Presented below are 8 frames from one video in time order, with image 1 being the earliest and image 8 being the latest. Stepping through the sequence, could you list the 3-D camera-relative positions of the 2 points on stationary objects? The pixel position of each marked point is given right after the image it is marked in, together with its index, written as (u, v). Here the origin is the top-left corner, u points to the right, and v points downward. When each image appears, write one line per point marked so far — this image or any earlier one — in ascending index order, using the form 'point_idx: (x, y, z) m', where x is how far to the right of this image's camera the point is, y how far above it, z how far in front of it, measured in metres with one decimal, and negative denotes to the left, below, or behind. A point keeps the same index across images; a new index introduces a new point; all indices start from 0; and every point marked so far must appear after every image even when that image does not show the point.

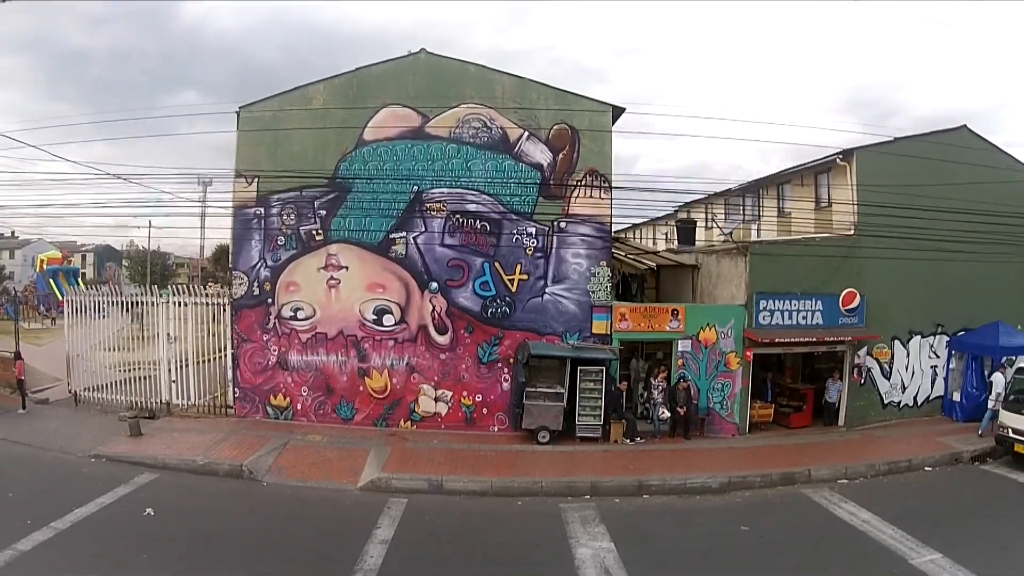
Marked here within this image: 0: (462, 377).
0: (-1.0, -1.8, +12.0) m
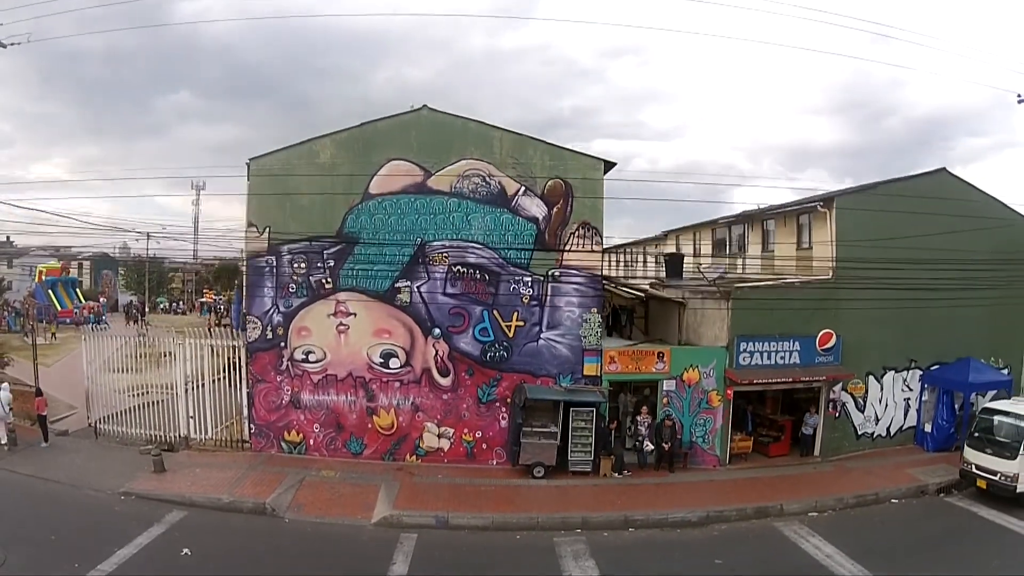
0: (-1.1, -2.8, +12.8) m
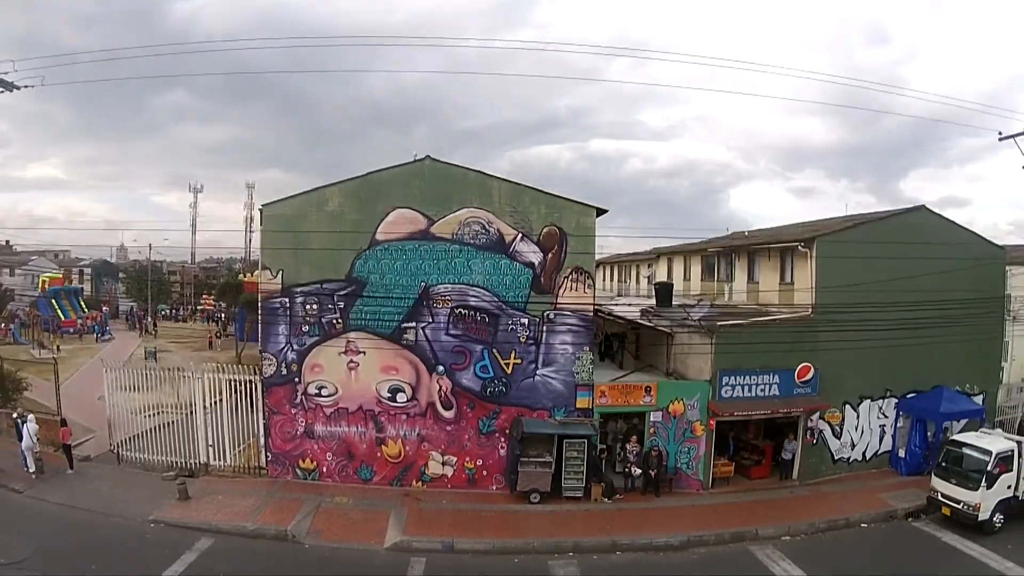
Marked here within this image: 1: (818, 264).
0: (-1.1, -3.7, +13.8) m
1: (+8.0, +0.6, +14.9) m
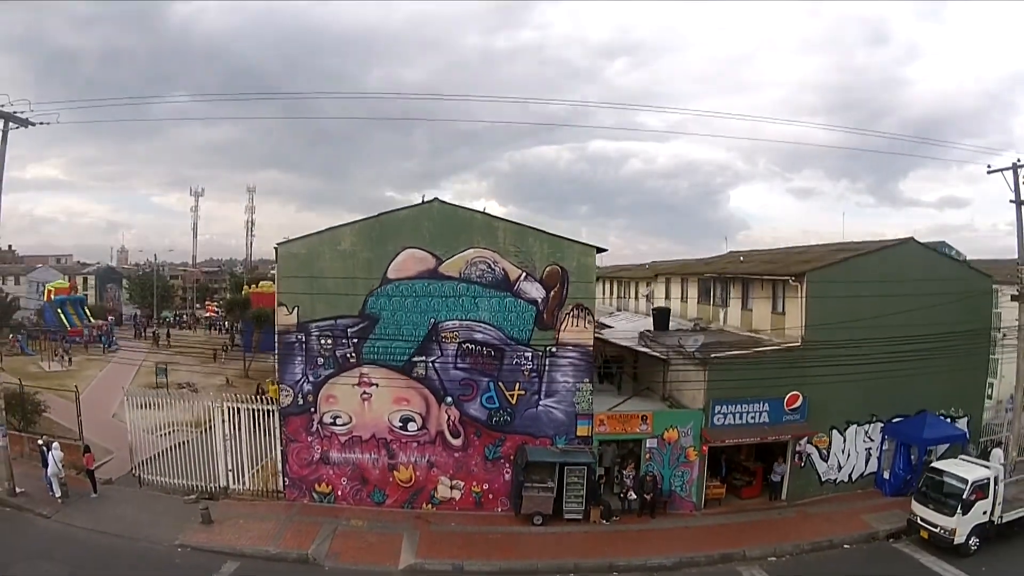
0: (-1.0, -4.6, +14.7) m
1: (+8.1, -0.3, +15.8) m
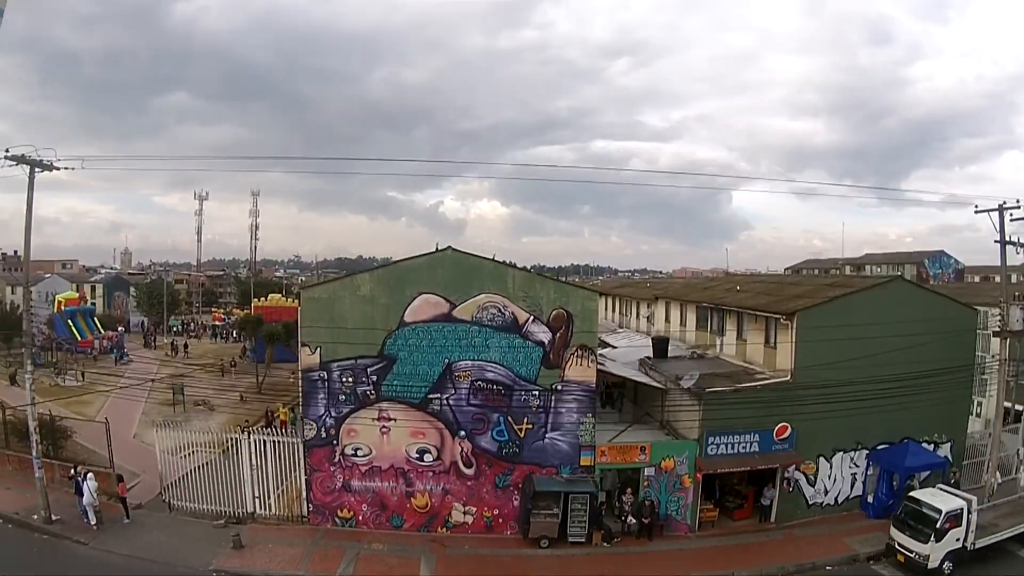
0: (-0.8, -5.7, +15.9) m
1: (+8.4, -1.4, +17.0) m
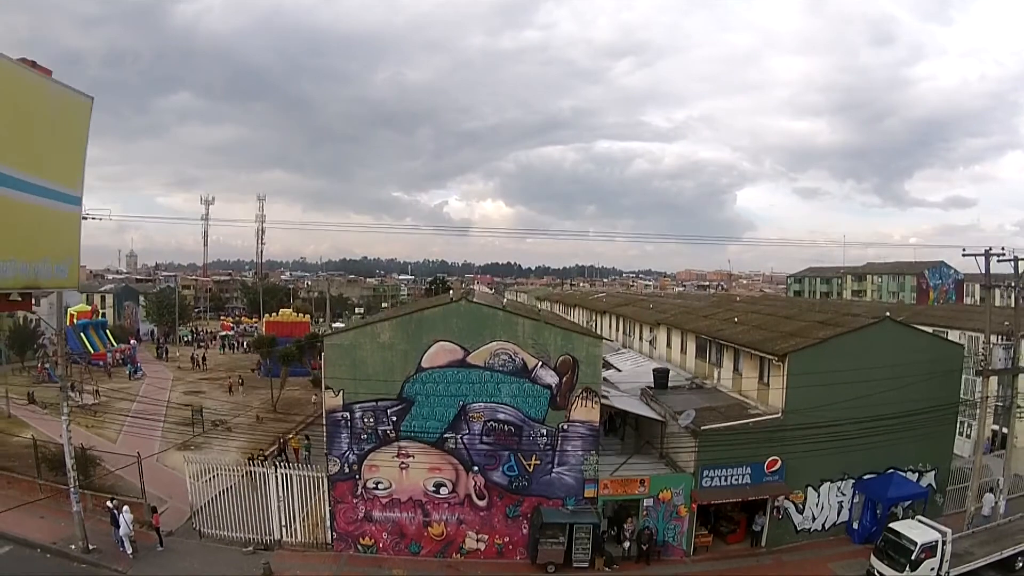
0: (-0.5, -7.1, +17.2) m
1: (+8.7, -2.7, +18.2) m
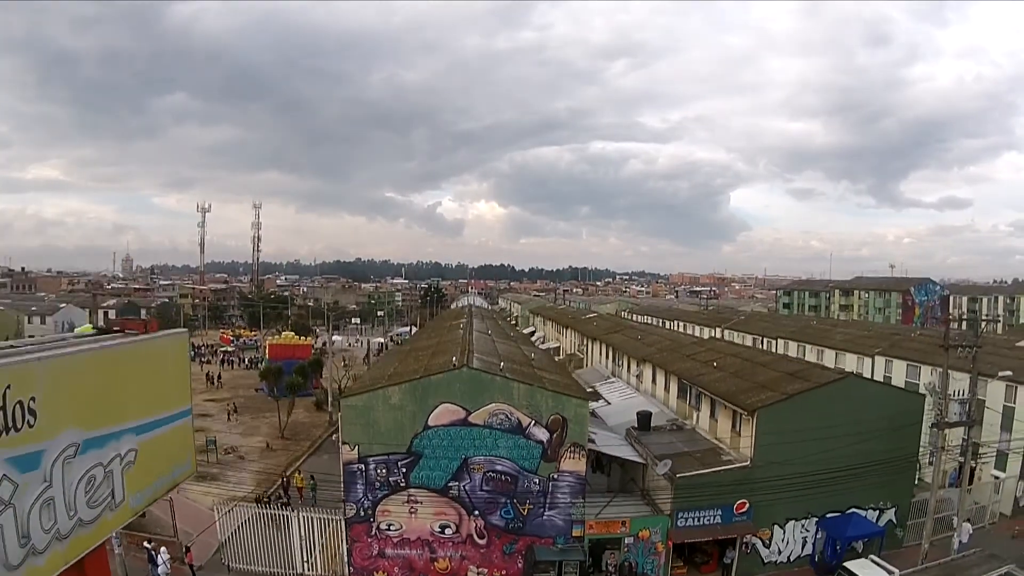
0: (-0.6, -9.2, +19.4) m
1: (+8.5, -4.8, +20.6) m
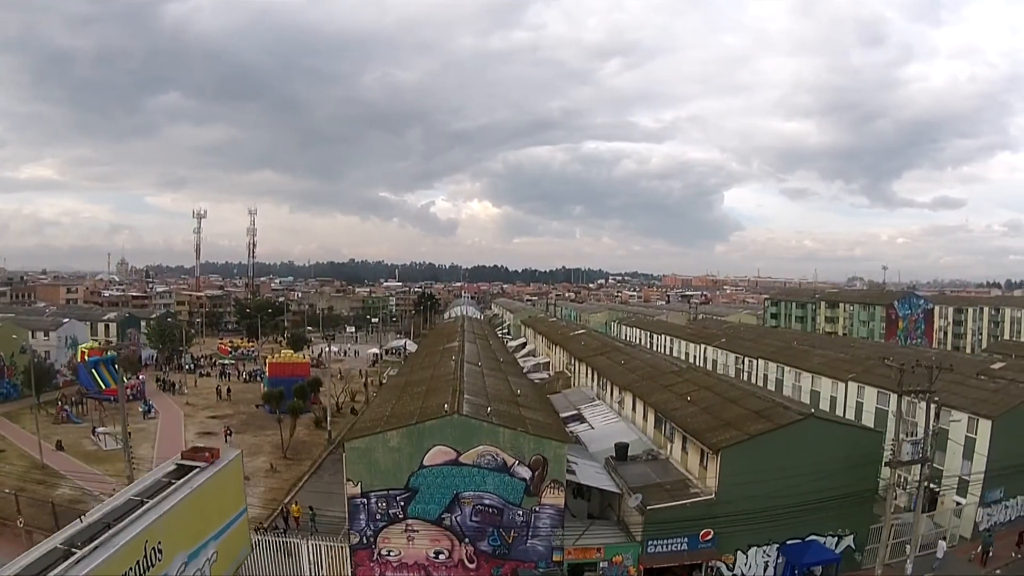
0: (-1.1, -11.1, +21.7) m
1: (+8.0, -6.8, +22.9) m
